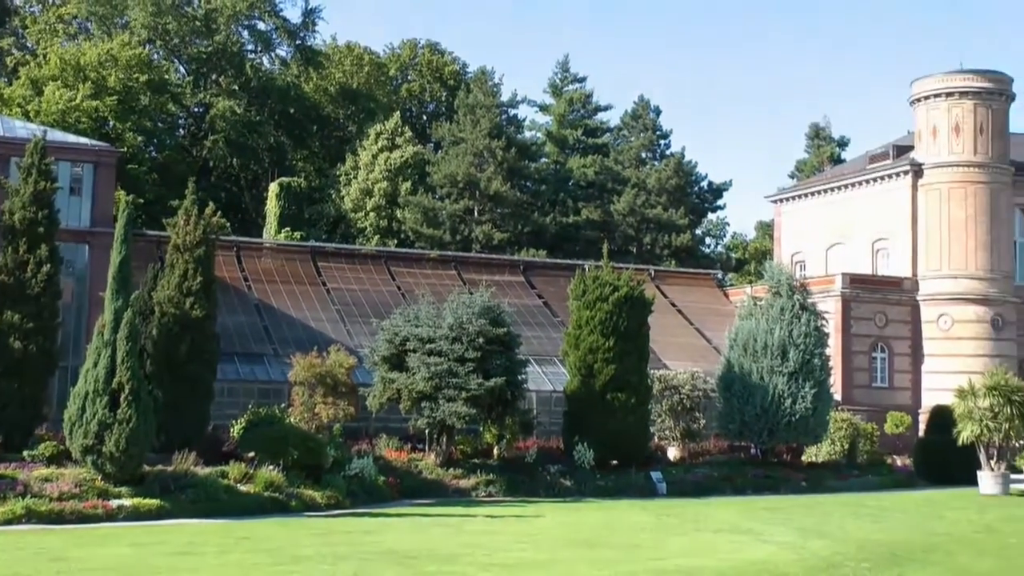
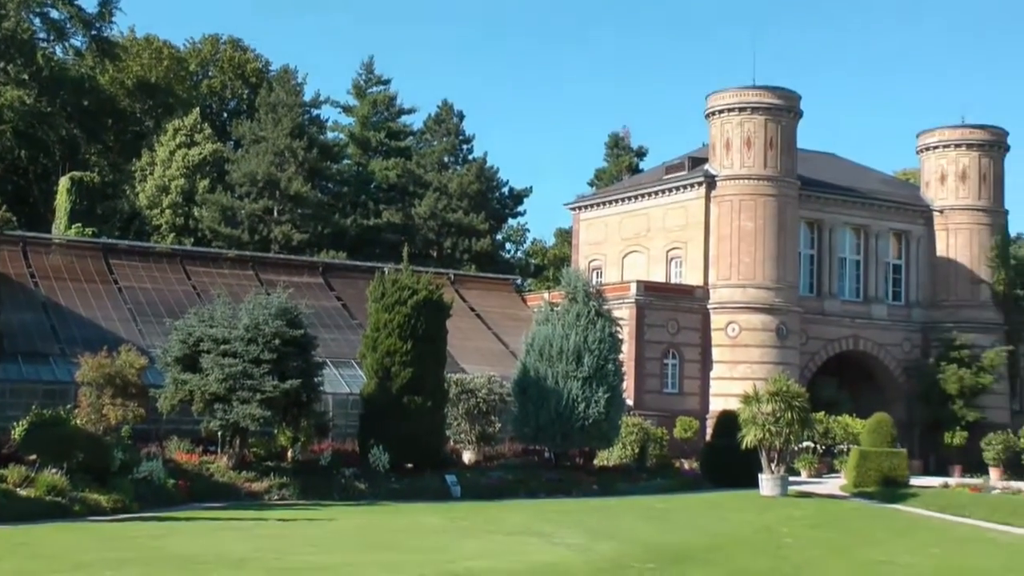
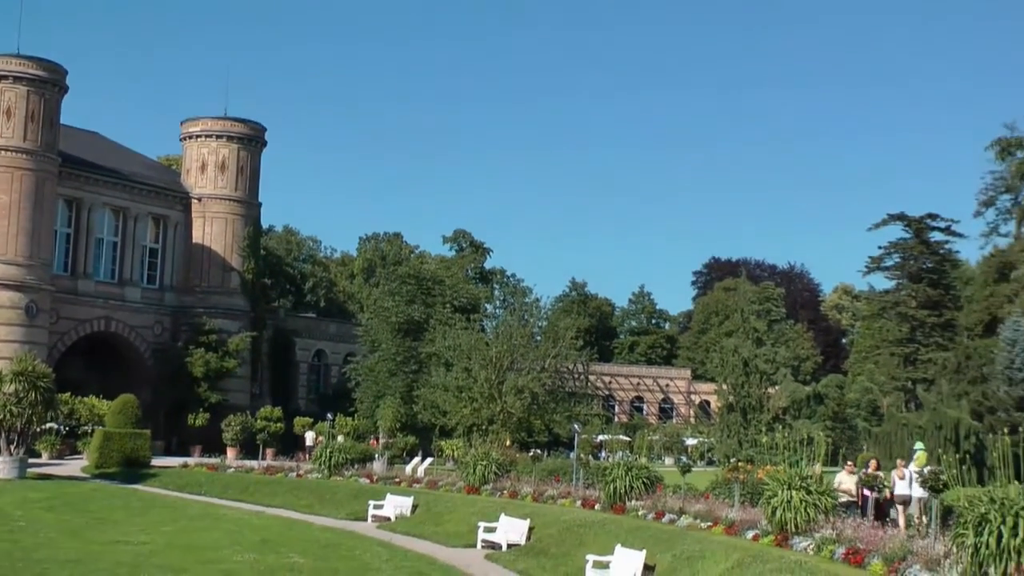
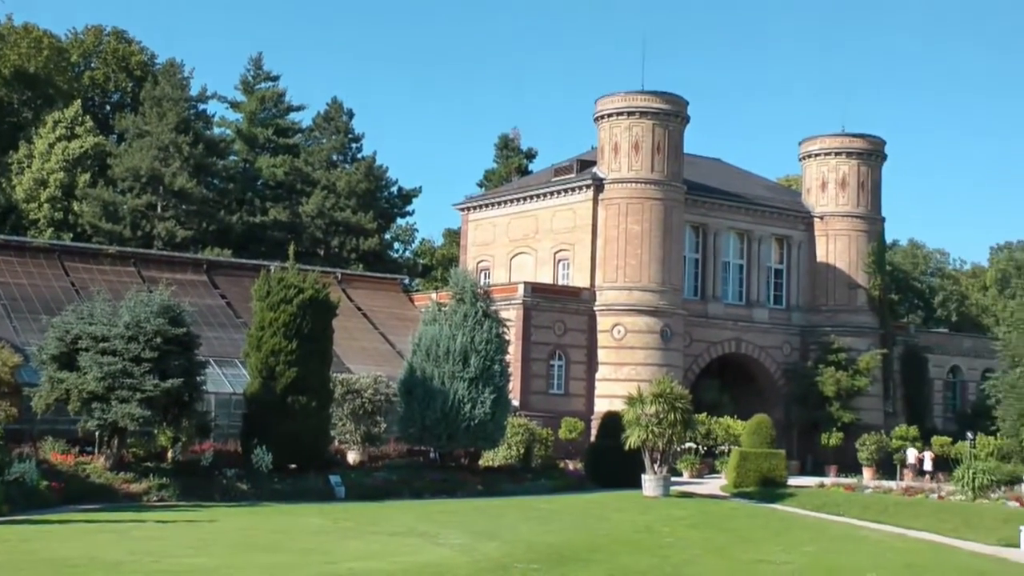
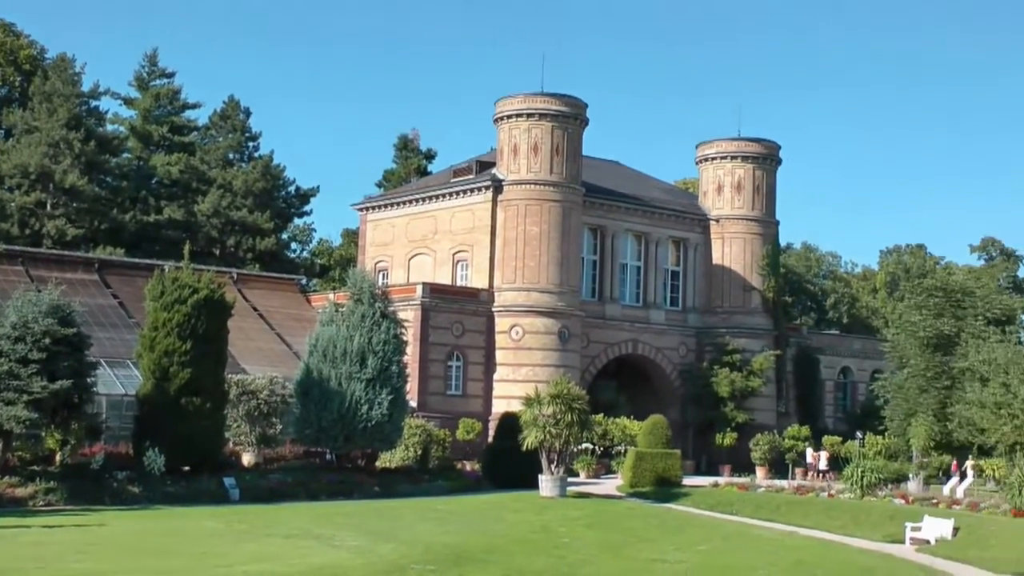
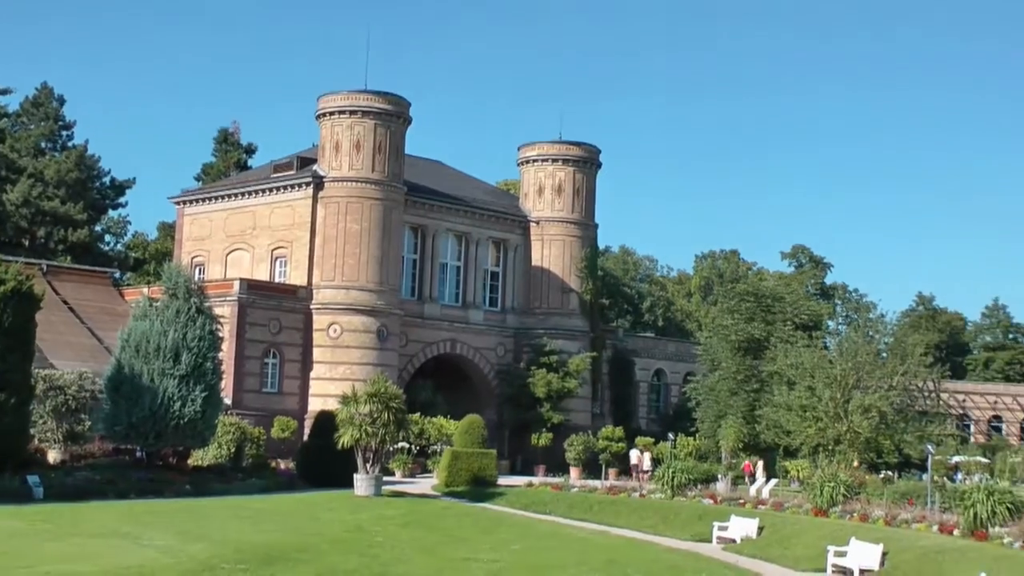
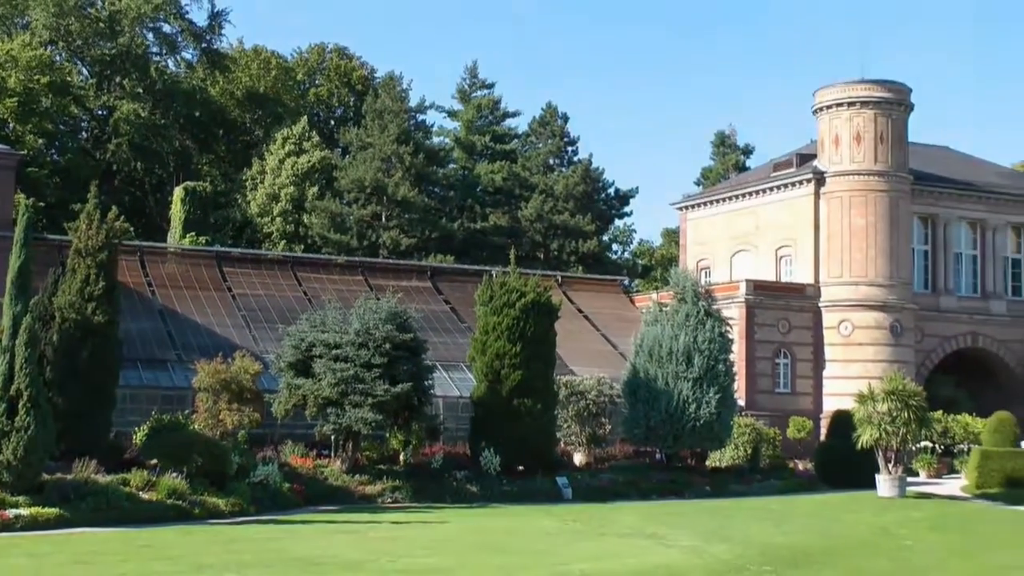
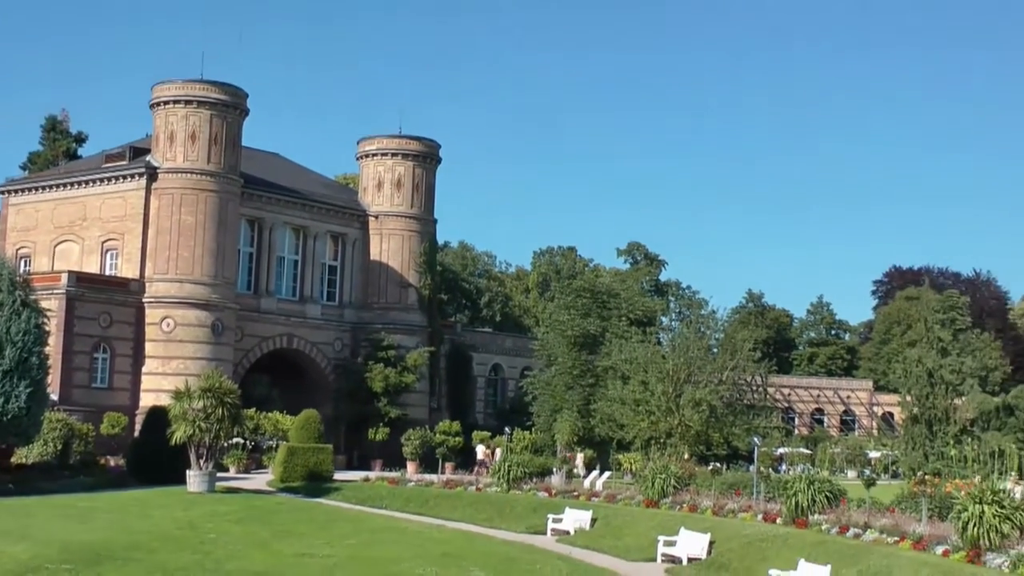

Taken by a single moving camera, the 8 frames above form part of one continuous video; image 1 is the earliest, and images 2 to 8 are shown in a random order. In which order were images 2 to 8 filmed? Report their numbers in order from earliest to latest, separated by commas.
7, 2, 4, 5, 6, 8, 3
